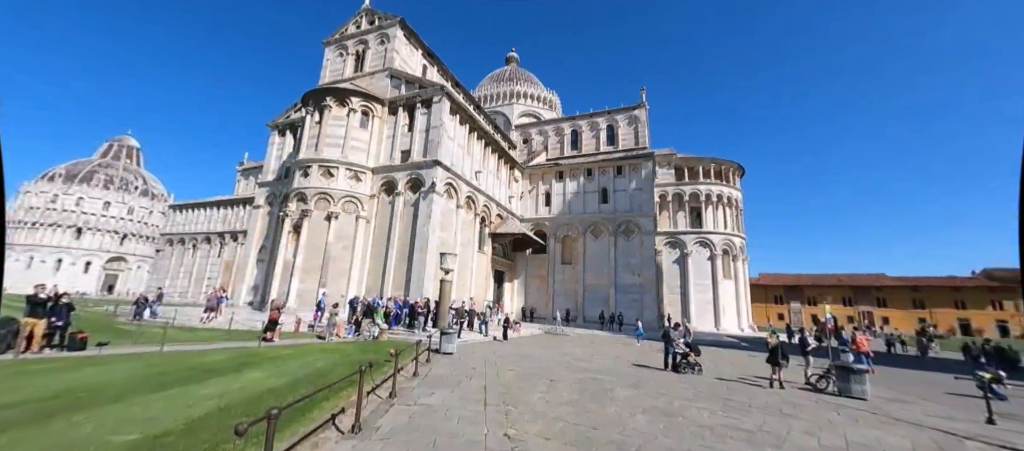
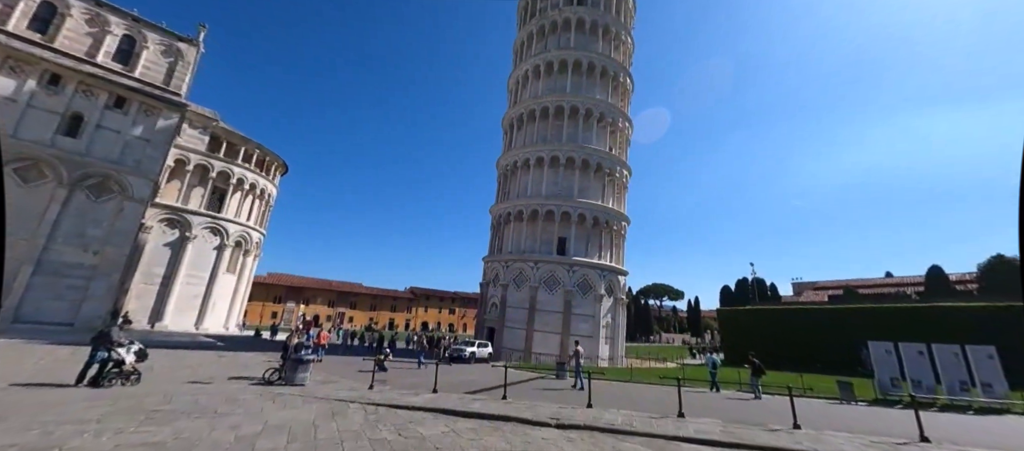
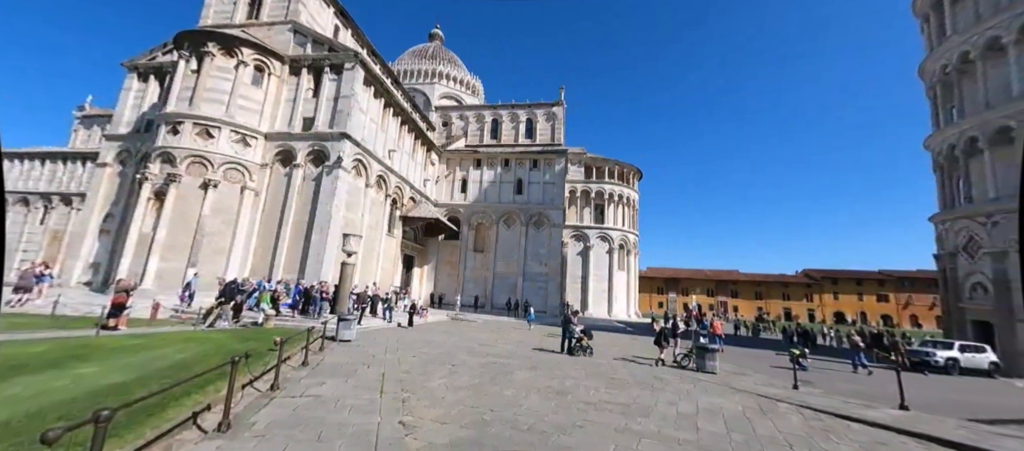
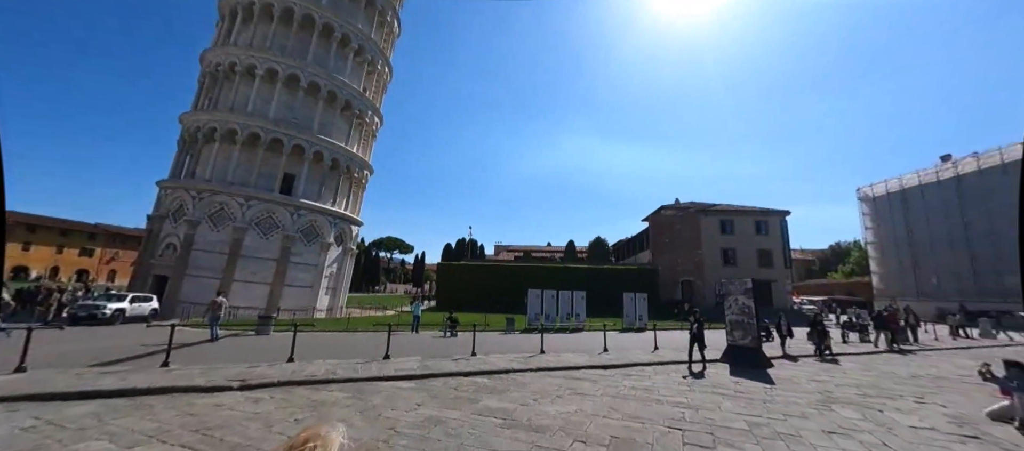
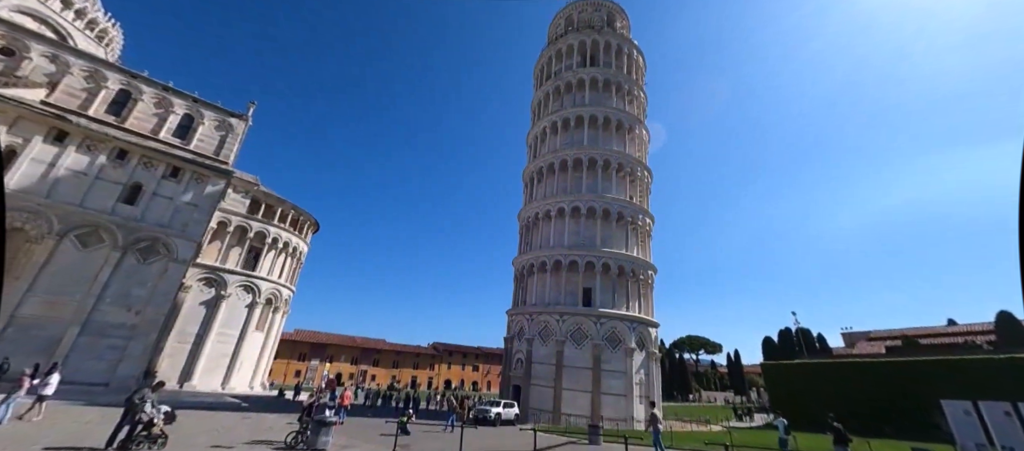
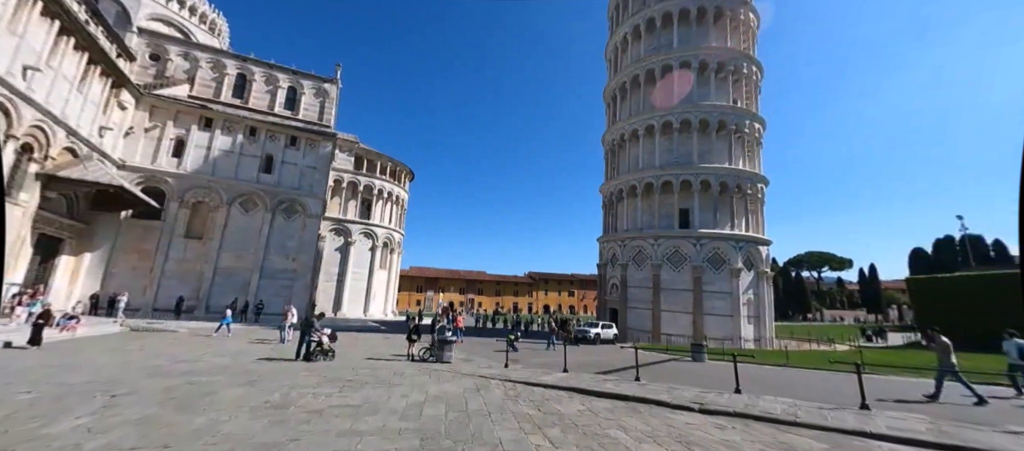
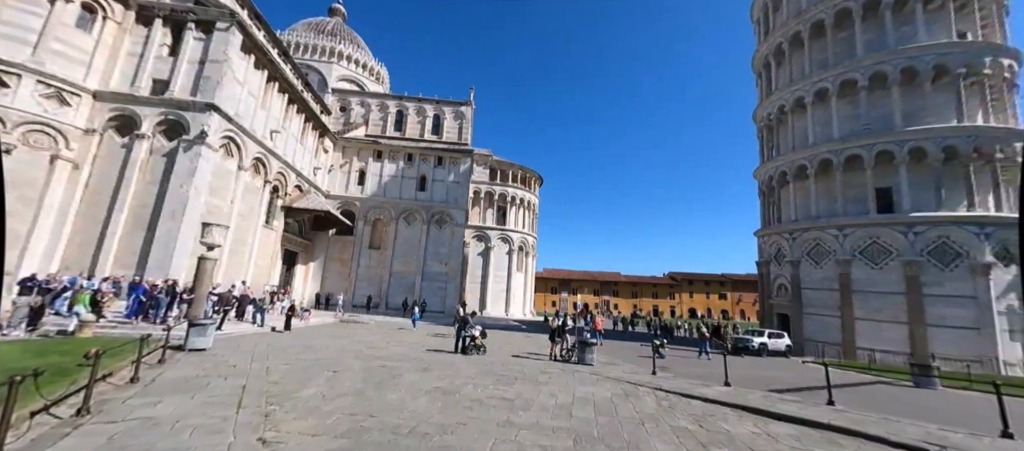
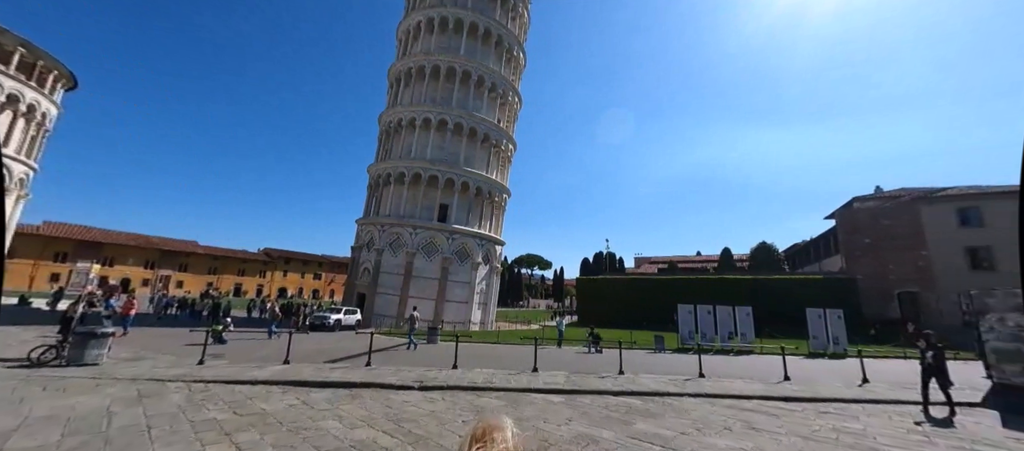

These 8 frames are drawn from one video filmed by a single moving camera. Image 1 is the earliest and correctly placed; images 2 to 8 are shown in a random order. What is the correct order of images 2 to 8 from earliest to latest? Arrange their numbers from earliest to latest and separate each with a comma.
3, 7, 6, 5, 2, 8, 4
